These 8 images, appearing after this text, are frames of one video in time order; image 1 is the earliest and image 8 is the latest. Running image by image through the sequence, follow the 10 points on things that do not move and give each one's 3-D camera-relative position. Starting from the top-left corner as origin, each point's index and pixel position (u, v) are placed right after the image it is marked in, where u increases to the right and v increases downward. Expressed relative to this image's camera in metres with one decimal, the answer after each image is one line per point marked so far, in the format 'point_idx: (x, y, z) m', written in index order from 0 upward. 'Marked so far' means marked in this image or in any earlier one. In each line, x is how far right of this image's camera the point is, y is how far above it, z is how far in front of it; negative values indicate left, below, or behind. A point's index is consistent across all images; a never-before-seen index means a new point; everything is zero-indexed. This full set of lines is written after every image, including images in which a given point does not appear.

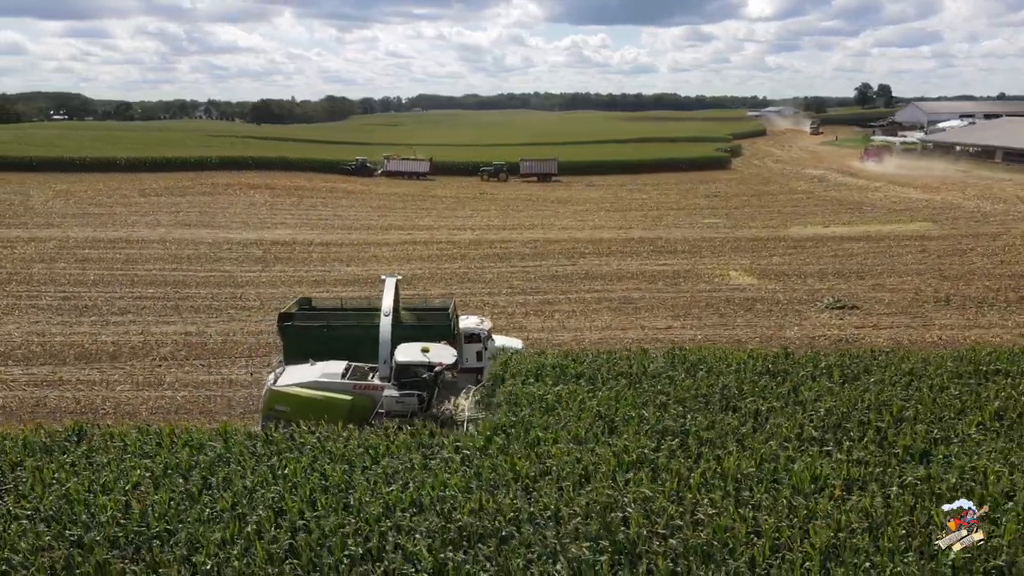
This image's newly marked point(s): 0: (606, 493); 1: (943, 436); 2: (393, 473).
0: (+1.0, -2.1, +7.5) m
1: (+5.2, -1.8, +8.8) m
2: (-1.3, -2.0, +8.0) m
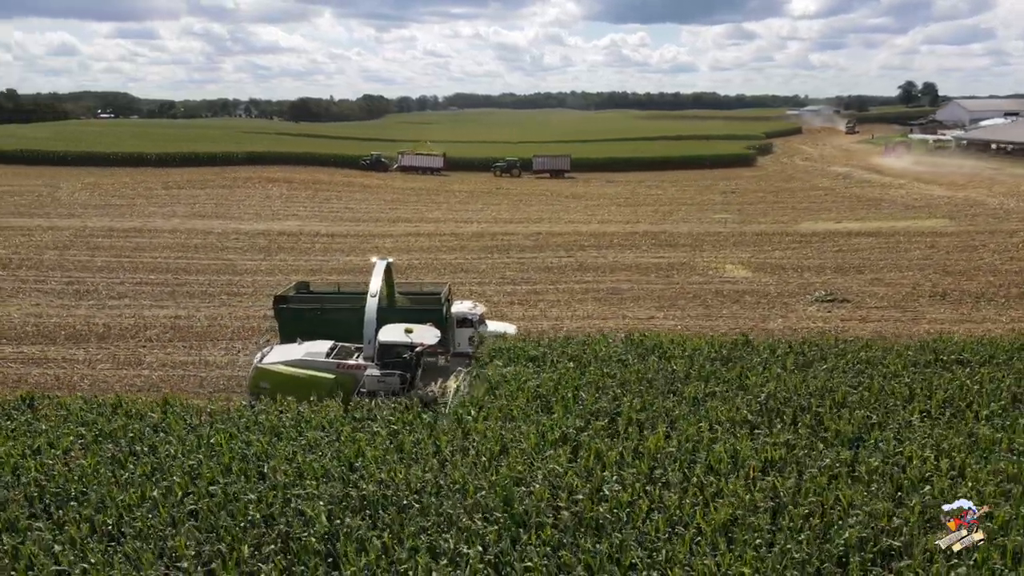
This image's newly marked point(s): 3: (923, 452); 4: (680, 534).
0: (+0.1, -1.8, +7.5) m
1: (+4.4, -1.6, +8.7) m
2: (-2.2, -1.7, +8.2) m
3: (+4.4, -1.7, +7.7) m
4: (+1.4, -2.1, +6.4) m
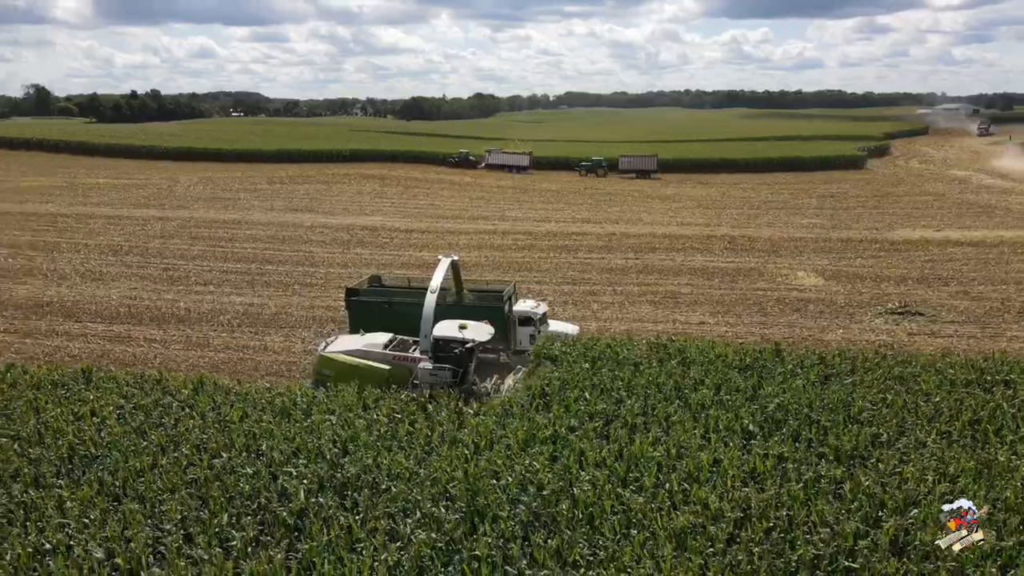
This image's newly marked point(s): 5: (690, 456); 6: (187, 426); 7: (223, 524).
0: (-0.2, -1.8, +7.7) m
1: (+4.3, -1.7, +8.2) m
2: (-2.3, -1.6, +8.7) m
3: (+4.1, -1.9, +7.3) m
4: (+1.0, -2.2, +6.4) m
5: (+1.9, -1.8, +7.9) m
6: (-3.8, -1.6, +8.6) m
7: (-2.6, -2.1, +6.6) m
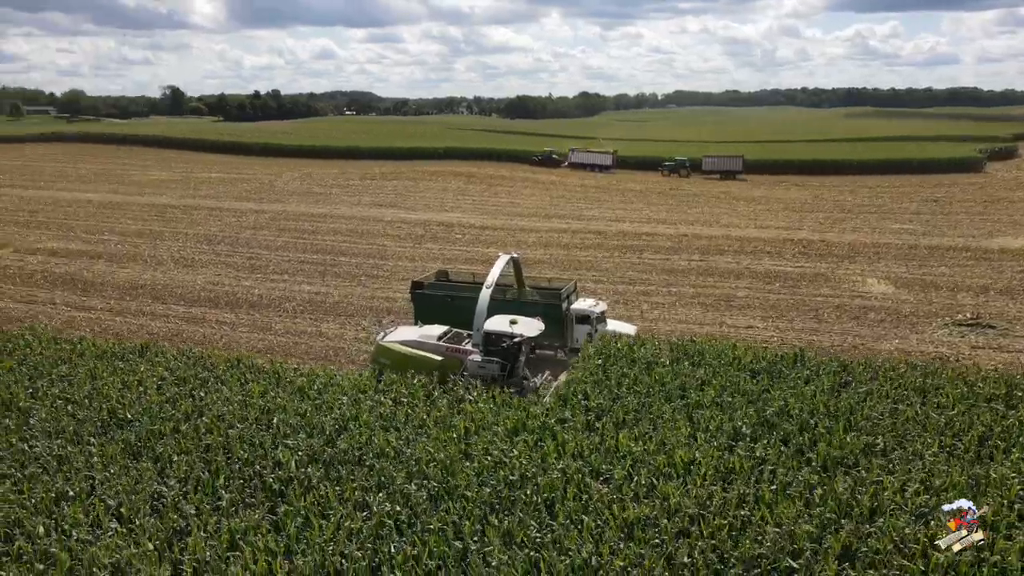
0: (-0.4, -1.7, +8.1) m
1: (+4.1, -1.8, +8.0) m
2: (-2.3, -1.5, +9.3) m
3: (+3.8, -1.9, +7.1) m
4: (+0.6, -2.1, +6.6) m
5: (+1.7, -1.8, +8.0) m
6: (-3.9, -1.4, +9.5) m
7: (-2.9, -2.0, +7.3) m
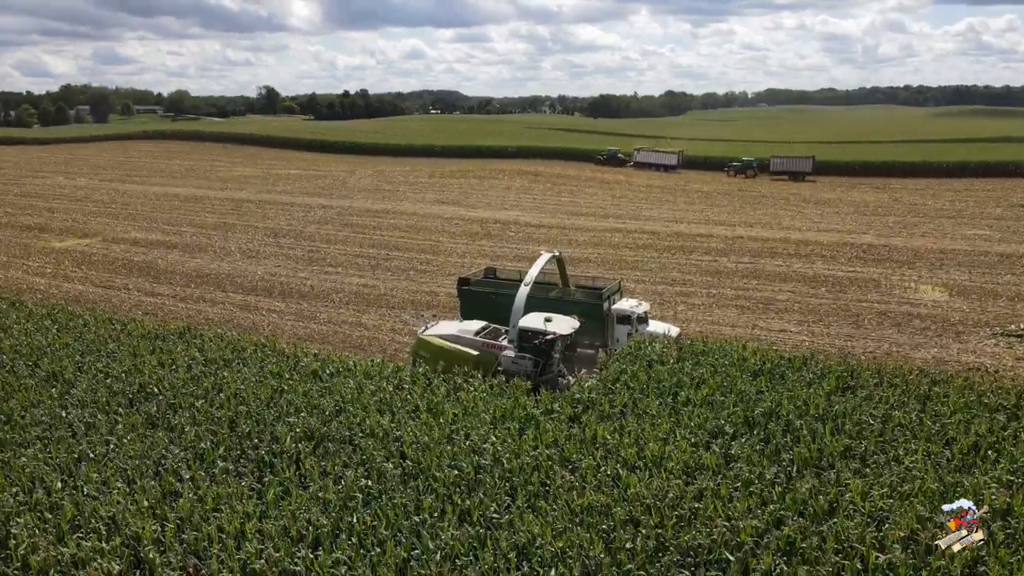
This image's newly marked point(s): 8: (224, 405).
0: (-0.6, -1.7, +8.5) m
1: (+3.8, -1.8, +8.0) m
2: (-2.4, -1.3, +9.9) m
3: (+3.5, -2.0, +7.1) m
4: (+0.2, -2.1, +6.9) m
5: (+1.4, -1.8, +8.2) m
6: (-3.9, -1.2, +10.3) m
7: (-3.2, -1.8, +8.0) m
8: (-3.7, -1.5, +9.3) m
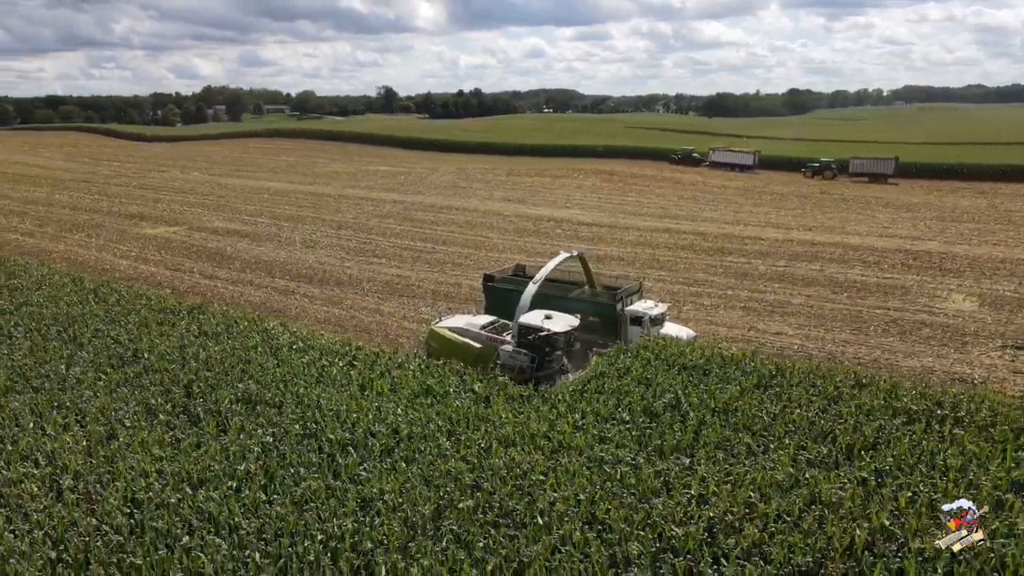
0: (-1.8, -1.5, +9.4) m
1: (+2.5, -1.8, +8.3) m
2: (-3.3, -1.1, +11.1) m
3: (+2.1, -1.9, +7.5) m
4: (-1.2, -1.9, +7.8) m
5: (+0.2, -1.6, +8.8) m
6: (-4.8, -0.9, +11.7) m
7: (-4.5, -1.5, +9.3) m
8: (-4.7, -1.2, +10.7) m
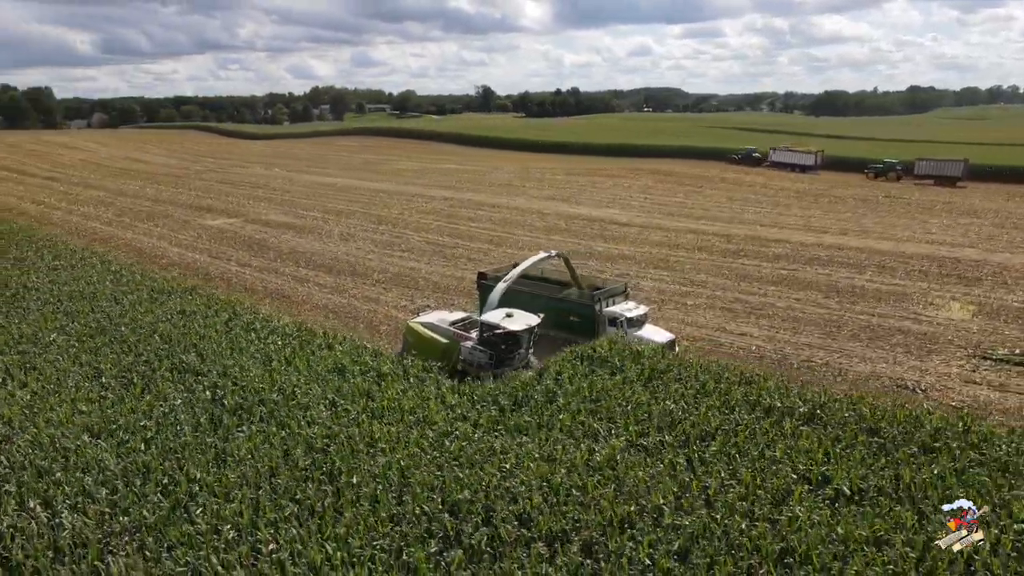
0: (-3.3, -1.3, +10.5) m
1: (+0.8, -1.7, +8.8) m
2: (-4.6, -0.9, +12.4) m
3: (+0.3, -1.8, +8.1) m
4: (-2.9, -1.7, +8.8) m
5: (-1.4, -1.5, +9.7) m
6: (-6.0, -0.7, +13.1) m
7: (-6.0, -1.3, +10.7) m
8: (-6.0, -0.9, +12.2) m
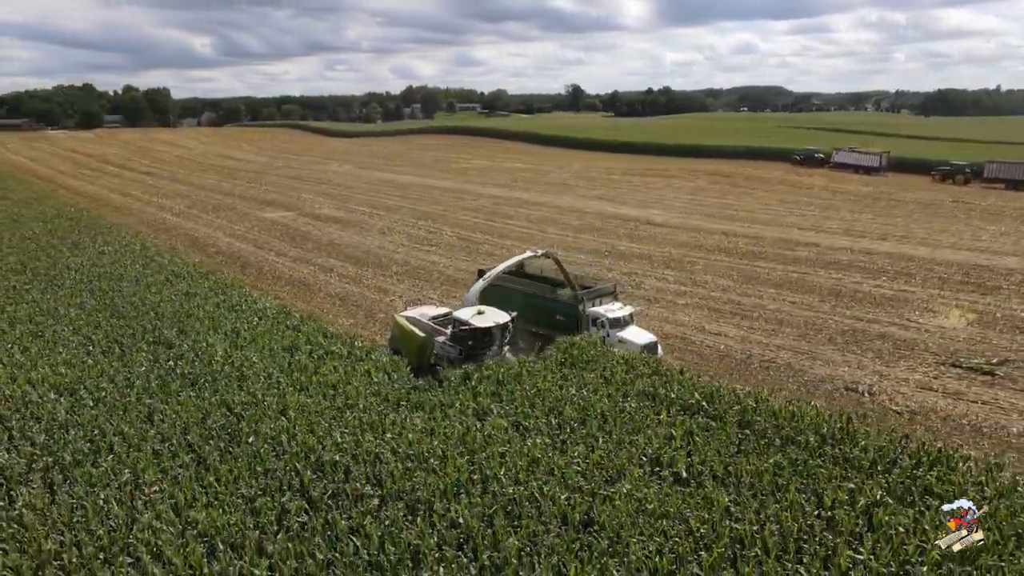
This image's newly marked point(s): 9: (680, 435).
0: (-4.3, -1.0, +11.7) m
1: (-0.5, -1.6, +9.6) m
2: (-5.4, -0.6, +13.7) m
3: (-1.1, -1.7, +8.9) m
4: (-4.2, -1.5, +10.0) m
5: (-2.6, -1.3, +10.6) m
6: (-6.7, -0.3, +14.6) m
7: (-7.0, -0.9, +12.3) m
8: (-6.8, -0.6, +13.7) m
9: (+2.0, -1.7, +8.5) m
